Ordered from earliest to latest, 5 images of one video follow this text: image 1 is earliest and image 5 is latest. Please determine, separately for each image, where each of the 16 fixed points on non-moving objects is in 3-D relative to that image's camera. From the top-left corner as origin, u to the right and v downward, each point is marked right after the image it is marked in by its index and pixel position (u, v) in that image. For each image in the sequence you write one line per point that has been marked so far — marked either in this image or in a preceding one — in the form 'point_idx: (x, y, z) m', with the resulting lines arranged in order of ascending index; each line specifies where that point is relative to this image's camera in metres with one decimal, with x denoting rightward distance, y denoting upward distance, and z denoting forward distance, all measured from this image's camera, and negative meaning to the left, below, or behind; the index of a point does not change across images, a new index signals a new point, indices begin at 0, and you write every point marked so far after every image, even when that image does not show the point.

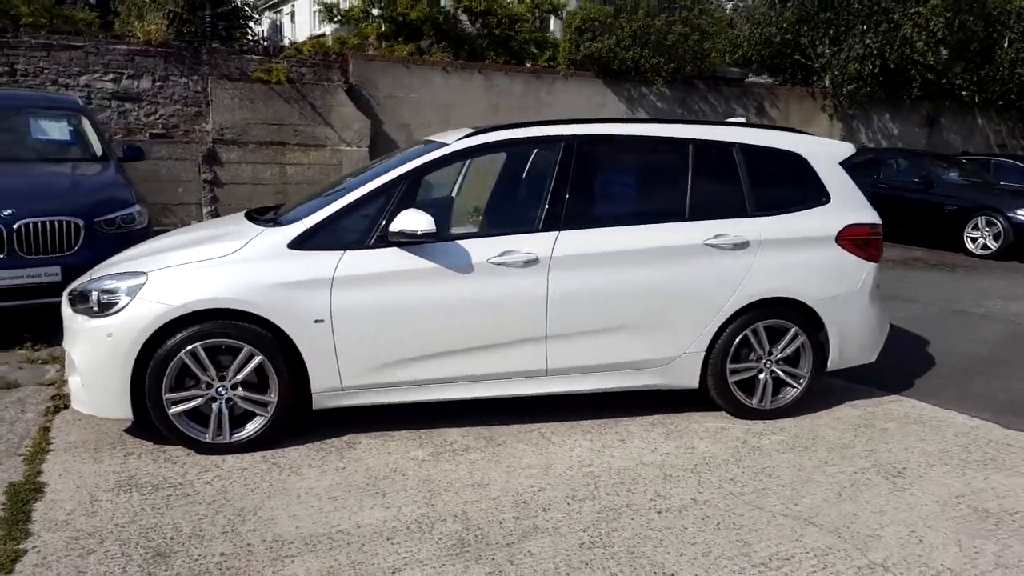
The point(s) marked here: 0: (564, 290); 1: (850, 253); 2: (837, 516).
0: (+0.3, 0.0, +5.0) m
1: (+2.5, +0.3, +5.5) m
2: (+1.8, -1.3, +4.1) m
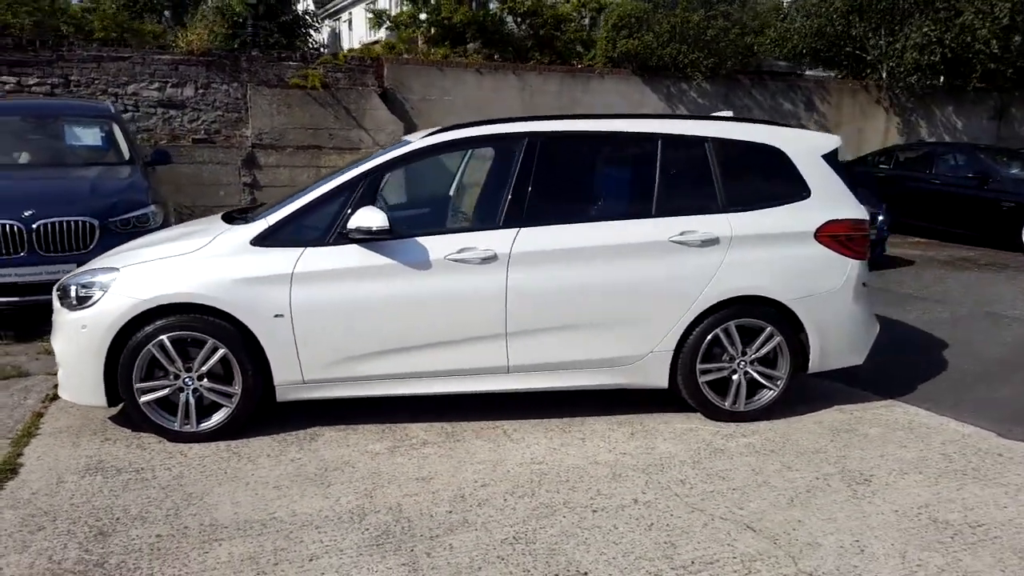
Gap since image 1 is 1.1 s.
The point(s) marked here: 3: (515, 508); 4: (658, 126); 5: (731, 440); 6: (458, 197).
0: (+0.1, 0.0, +5.1) m
1: (+2.3, +0.3, +5.3) m
2: (+1.4, -1.3, +4.0) m
3: (0.0, -1.2, +4.1) m
4: (+1.1, +1.2, +5.4) m
5: (+1.5, -1.0, +5.1) m
6: (0.0, +0.7, +5.1) m
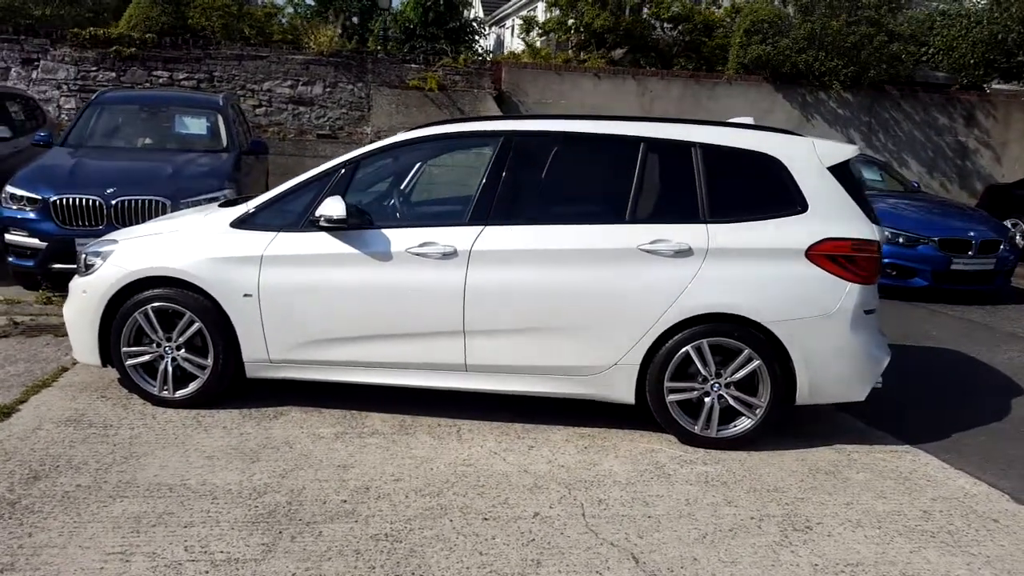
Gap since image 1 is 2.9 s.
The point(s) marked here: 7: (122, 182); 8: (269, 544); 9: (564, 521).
0: (-0.2, 0.0, +5.0) m
1: (+2.0, +0.1, +4.8) m
2: (+0.8, -1.3, +3.6) m
3: (-0.6, -1.2, +4.0) m
4: (+0.9, +1.1, +5.1) m
5: (+1.1, -1.1, +4.7) m
6: (-0.3, +0.7, +5.1) m
7: (-4.3, +1.2, +8.1) m
8: (-1.2, -1.2, +3.6) m
9: (+0.3, -1.2, +3.9) m
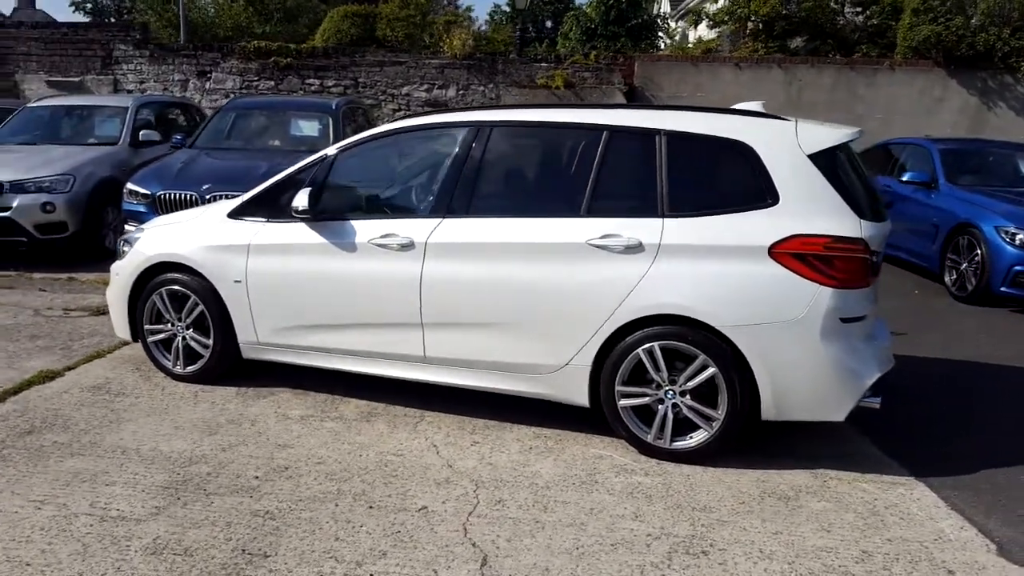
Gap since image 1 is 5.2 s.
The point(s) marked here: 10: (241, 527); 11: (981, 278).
0: (-0.5, +0.1, +5.0) m
1: (+1.6, +0.1, +4.2) m
2: (+0.1, -1.3, +3.4) m
3: (-1.1, -1.1, +4.1) m
4: (+0.6, +1.1, +4.8) m
5: (+0.6, -1.1, +4.3) m
6: (-0.5, +0.7, +5.1) m
7: (-3.6, +1.3, +9.0) m
8: (-1.8, -1.2, +3.9) m
9: (-0.3, -1.2, +3.8) m
10: (-1.4, -1.2, +3.7) m
11: (+5.5, +0.1, +8.6) m
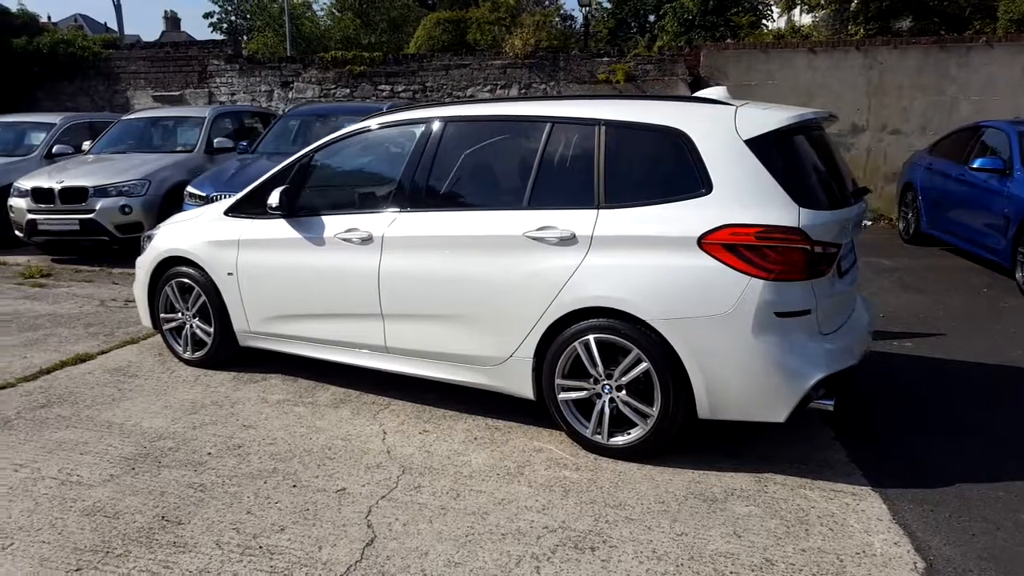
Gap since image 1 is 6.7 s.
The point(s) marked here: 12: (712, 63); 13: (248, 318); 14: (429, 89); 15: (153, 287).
0: (-0.8, +0.1, +5.1) m
1: (+1.2, +0.1, +4.1) m
2: (-0.5, -1.2, +3.5) m
3: (-1.6, -1.1, +4.4) m
4: (+0.3, +1.2, +4.8) m
5: (+0.2, -1.1, +4.3) m
6: (-0.8, +0.8, +5.2) m
7: (-3.3, +1.4, +9.6) m
8: (-2.3, -1.1, +4.3) m
9: (-0.8, -1.2, +4.0) m
10: (-1.9, -1.1, +4.0) m
11: (+5.7, +0.1, +7.8) m
12: (+3.8, +4.5, +14.9) m
13: (-2.1, -0.2, +5.9) m
14: (-1.9, +4.6, +16.9) m
15: (-3.2, 0.0, +6.5) m
